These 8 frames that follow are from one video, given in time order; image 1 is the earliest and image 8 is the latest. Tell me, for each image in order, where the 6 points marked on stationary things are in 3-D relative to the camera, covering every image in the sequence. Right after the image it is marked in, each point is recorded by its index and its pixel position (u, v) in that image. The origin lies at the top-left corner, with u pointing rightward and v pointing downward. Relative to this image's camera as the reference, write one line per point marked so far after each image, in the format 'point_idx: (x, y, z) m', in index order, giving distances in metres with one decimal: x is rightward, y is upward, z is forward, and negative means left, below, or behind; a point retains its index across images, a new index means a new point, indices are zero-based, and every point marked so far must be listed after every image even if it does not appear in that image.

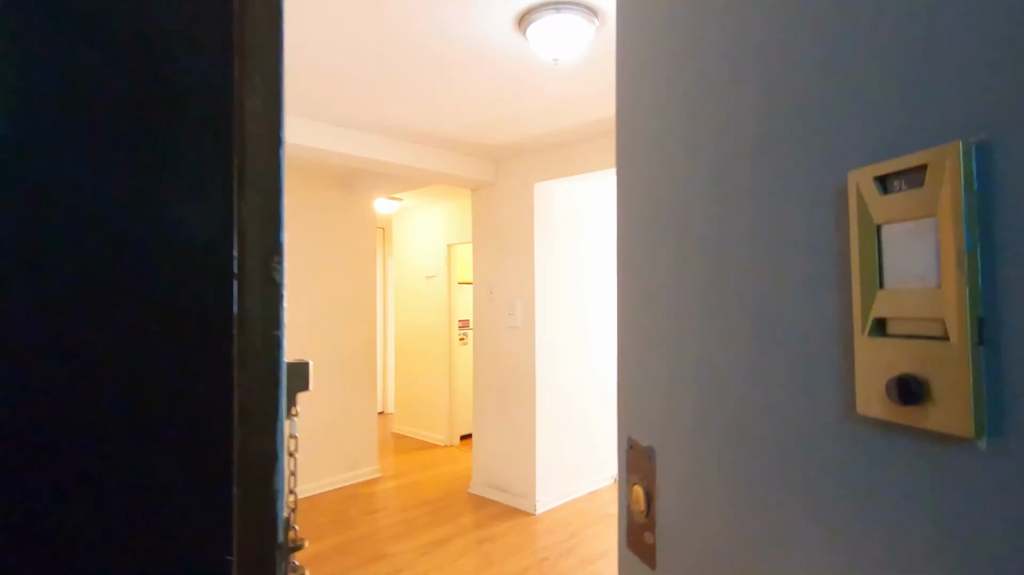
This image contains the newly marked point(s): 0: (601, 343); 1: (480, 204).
0: (+0.6, -0.4, +4.0) m
1: (-0.2, +0.6, +3.9) m
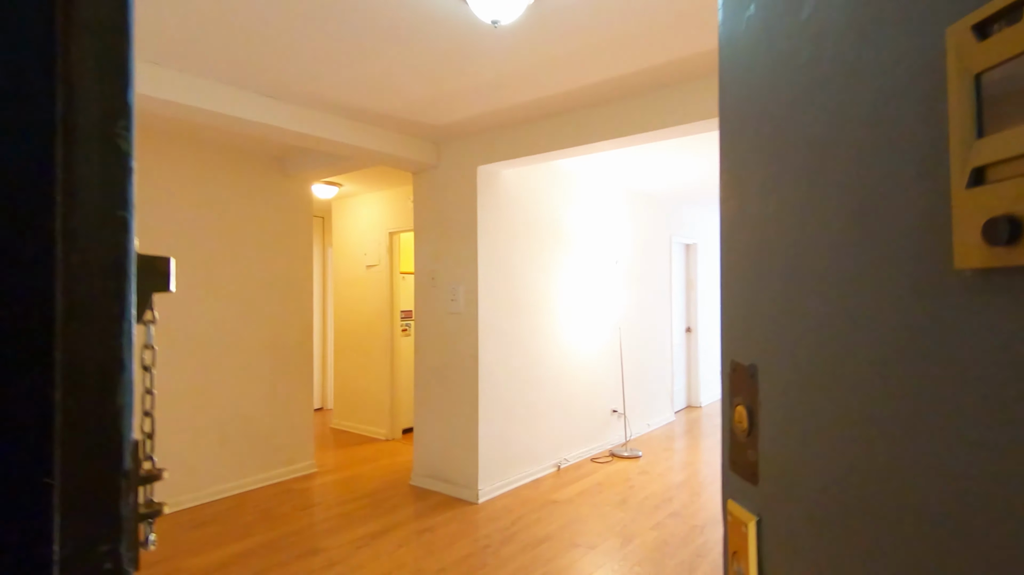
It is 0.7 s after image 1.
0: (+0.2, -0.3, +4.0) m
1: (-0.6, +0.7, +3.8) m
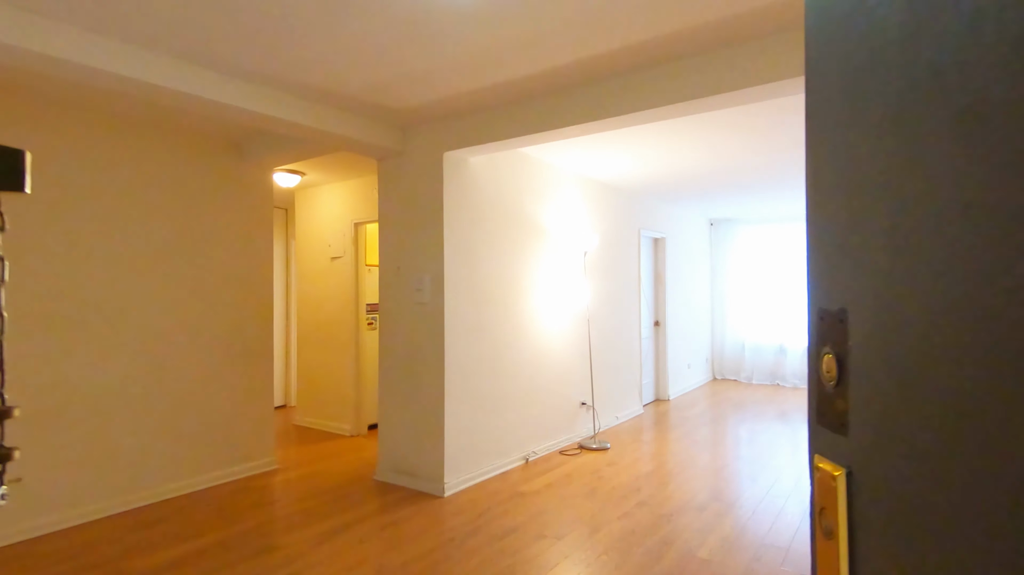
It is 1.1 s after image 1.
0: (0.0, -0.2, +3.9) m
1: (-0.8, +0.8, +3.7) m
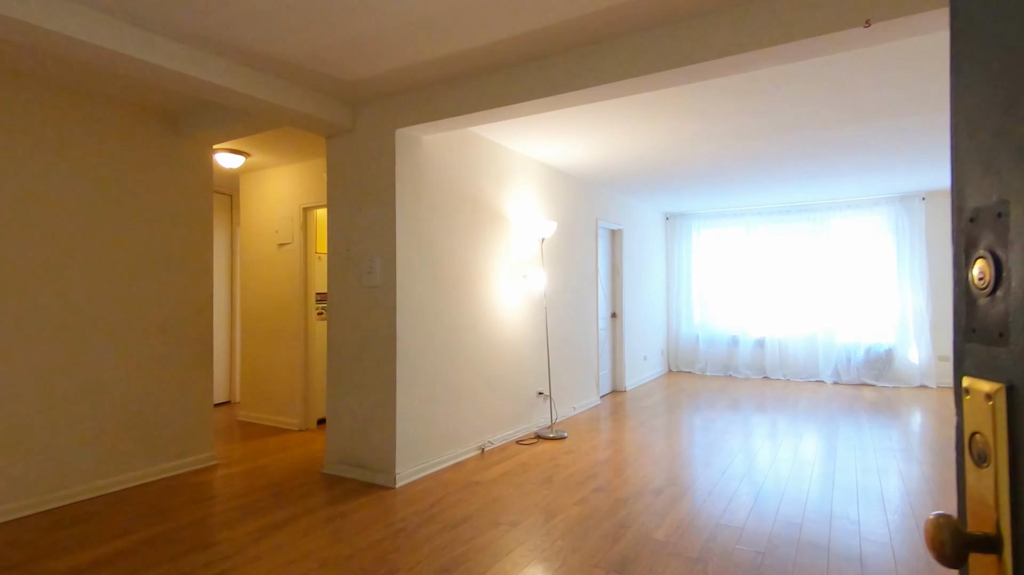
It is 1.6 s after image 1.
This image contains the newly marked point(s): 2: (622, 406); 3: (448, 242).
0: (-0.3, -0.1, +3.8) m
1: (-1.1, +0.9, +3.5) m
2: (+1.1, -1.2, +5.7) m
3: (-0.4, +0.3, +3.6) m
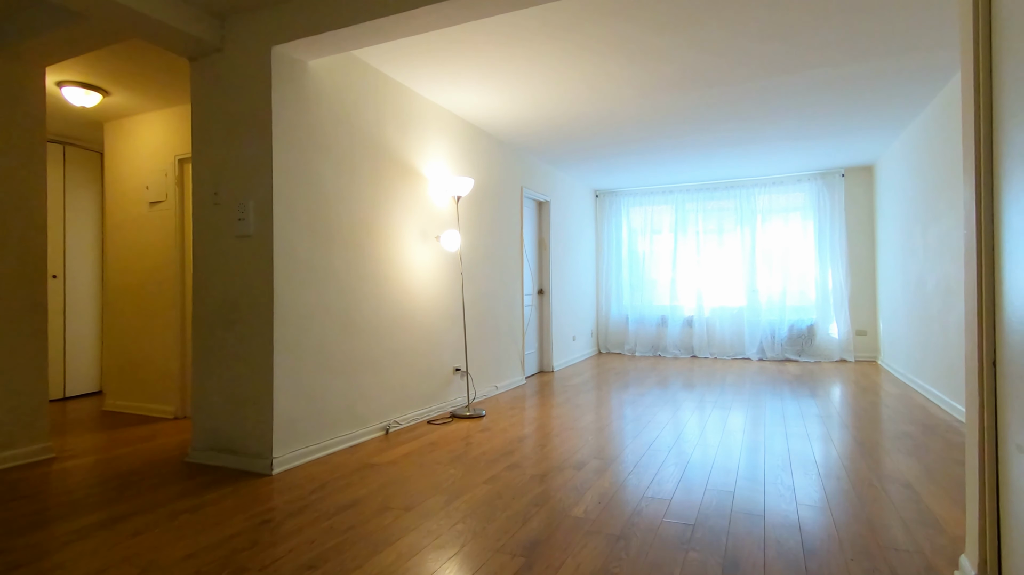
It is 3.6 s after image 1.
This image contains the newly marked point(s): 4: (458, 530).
0: (-0.9, +0.1, +3.3) m
1: (-1.6, +1.1, +2.9) m
2: (+0.4, -1.0, +5.4) m
3: (-1.0, +0.6, +3.1) m
4: (-0.2, -0.9, +2.1) m
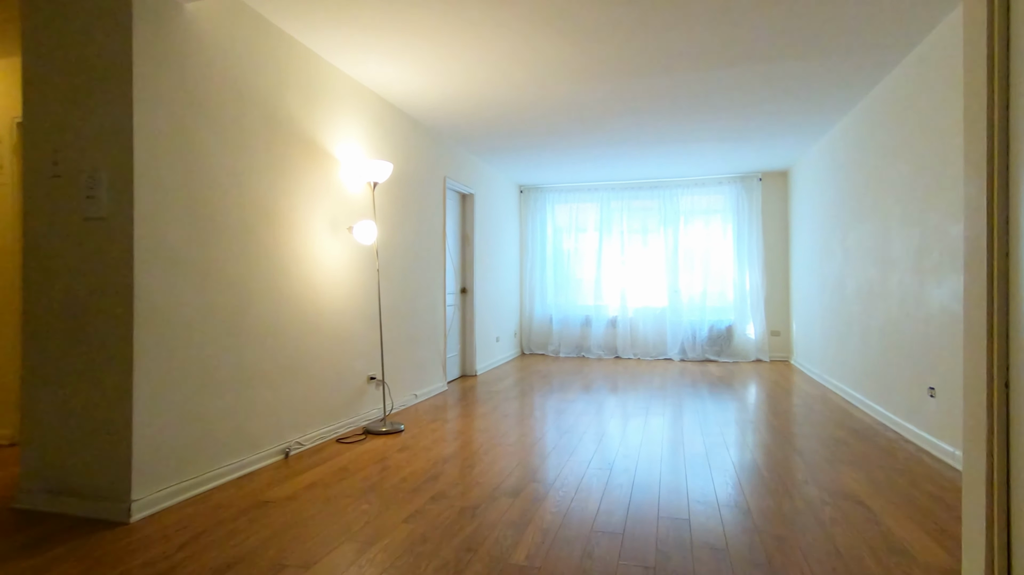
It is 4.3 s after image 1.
0: (-1.3, +0.2, +2.8) m
1: (-2.0, +1.1, +2.3) m
2: (-0.4, -1.0, +5.0) m
3: (-1.3, +0.6, +2.6) m
4: (-0.4, -0.9, +1.6) m
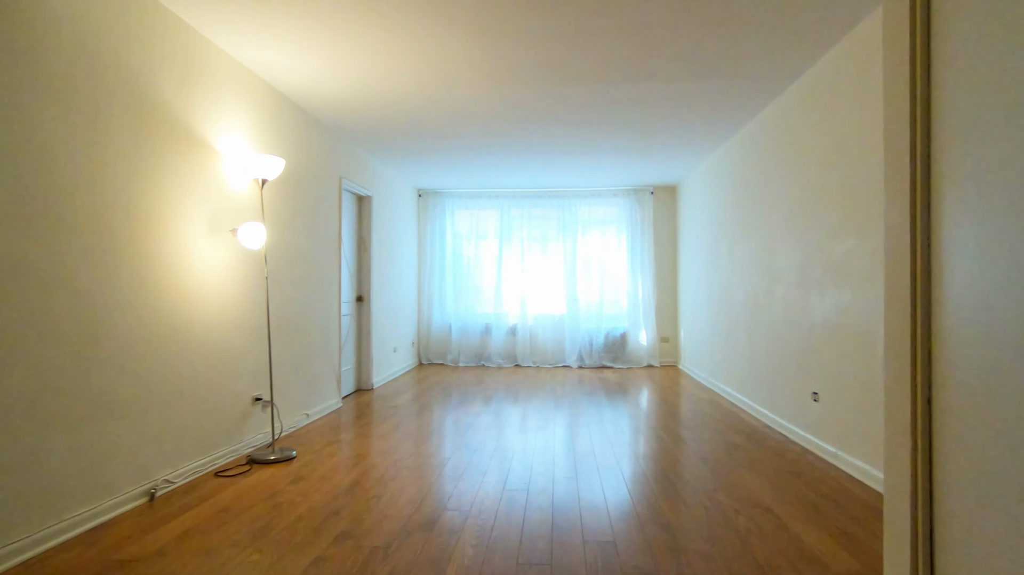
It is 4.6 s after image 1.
0: (-1.6, +0.1, +2.3) m
1: (-2.2, +1.1, +1.7) m
2: (-1.2, -1.0, +4.7) m
3: (-1.7, +0.5, +2.1) m
4: (-0.6, -1.0, +1.4) m
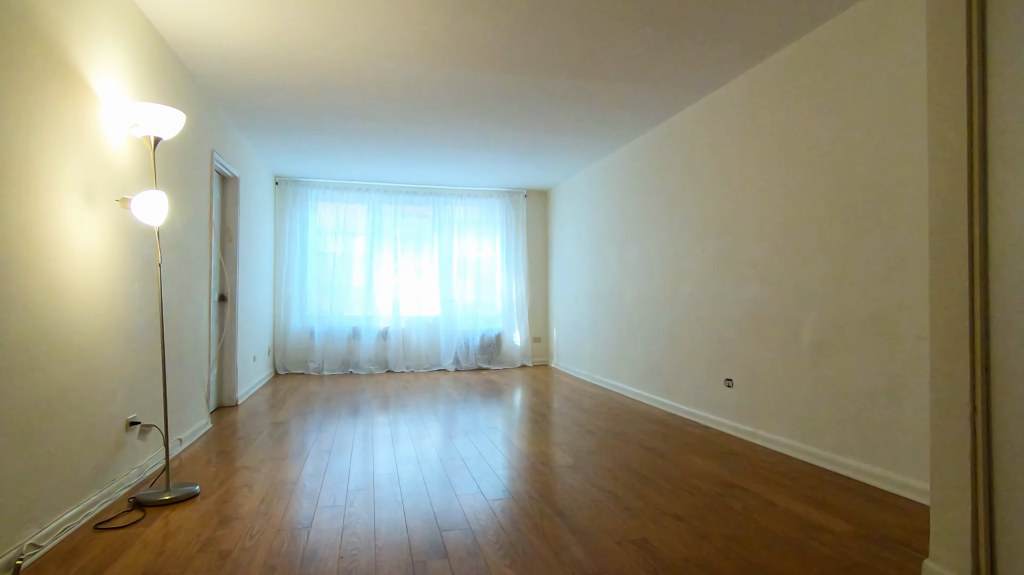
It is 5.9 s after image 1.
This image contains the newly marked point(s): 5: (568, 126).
0: (-1.5, +0.2, +1.6) m
1: (-1.9, +1.2, +0.8) m
2: (-1.9, -1.0, +3.9) m
3: (-1.5, +0.6, +1.4) m
4: (-0.2, -0.9, +1.0) m
5: (+0.5, +1.4, +4.6) m
